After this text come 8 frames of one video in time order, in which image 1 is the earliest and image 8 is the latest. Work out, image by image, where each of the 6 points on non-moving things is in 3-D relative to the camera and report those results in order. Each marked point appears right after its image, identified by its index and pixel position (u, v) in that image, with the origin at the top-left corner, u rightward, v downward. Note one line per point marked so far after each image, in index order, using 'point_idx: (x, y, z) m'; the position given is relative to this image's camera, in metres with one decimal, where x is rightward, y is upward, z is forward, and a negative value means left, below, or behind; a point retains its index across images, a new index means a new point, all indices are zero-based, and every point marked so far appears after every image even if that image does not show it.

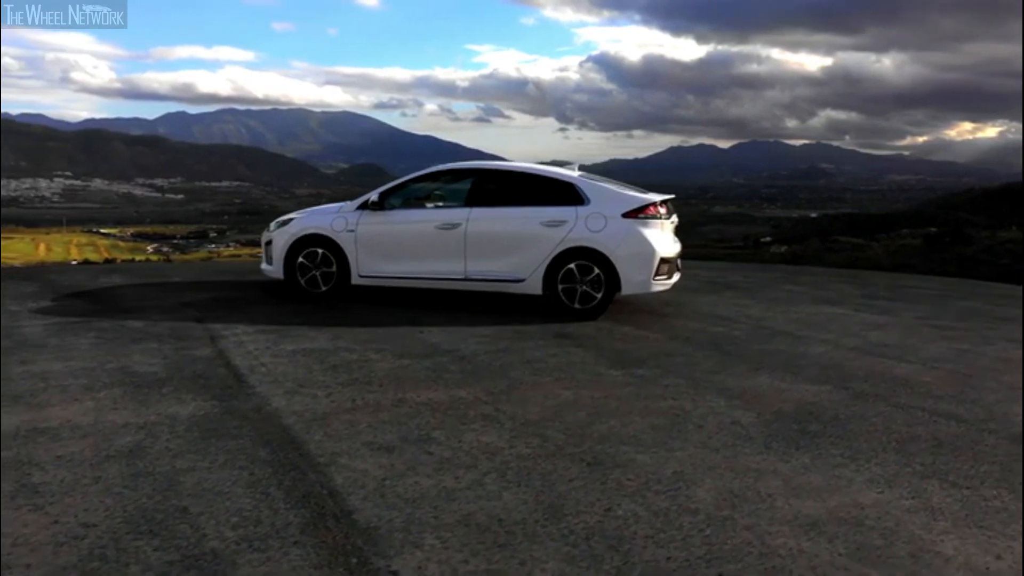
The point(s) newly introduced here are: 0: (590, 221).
0: (+0.7, +0.6, +8.0) m
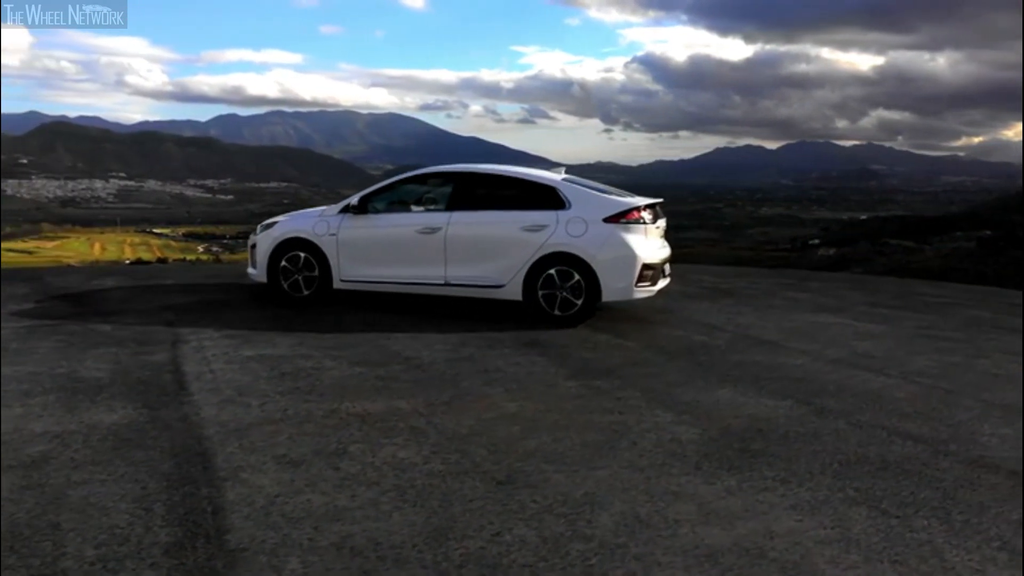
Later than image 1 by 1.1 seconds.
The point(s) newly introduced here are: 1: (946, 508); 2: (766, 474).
0: (+0.5, +0.6, +7.8) m
1: (+1.8, -0.9, +3.7) m
2: (+1.2, -0.9, +4.0) m
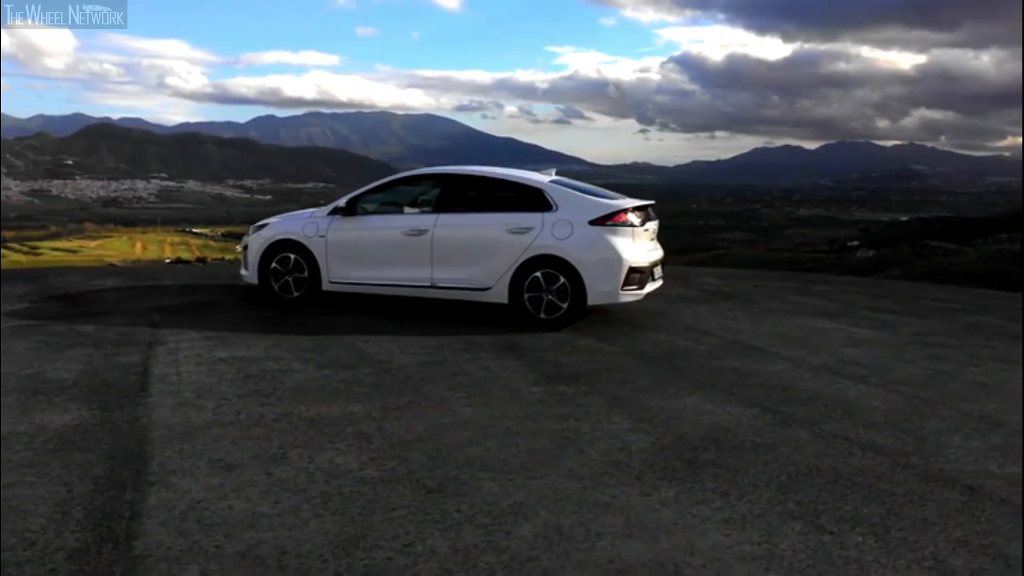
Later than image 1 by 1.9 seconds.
0: (+0.4, +0.5, +7.7) m
1: (+1.5, -1.0, +3.5) m
2: (+0.9, -0.9, +3.9) m
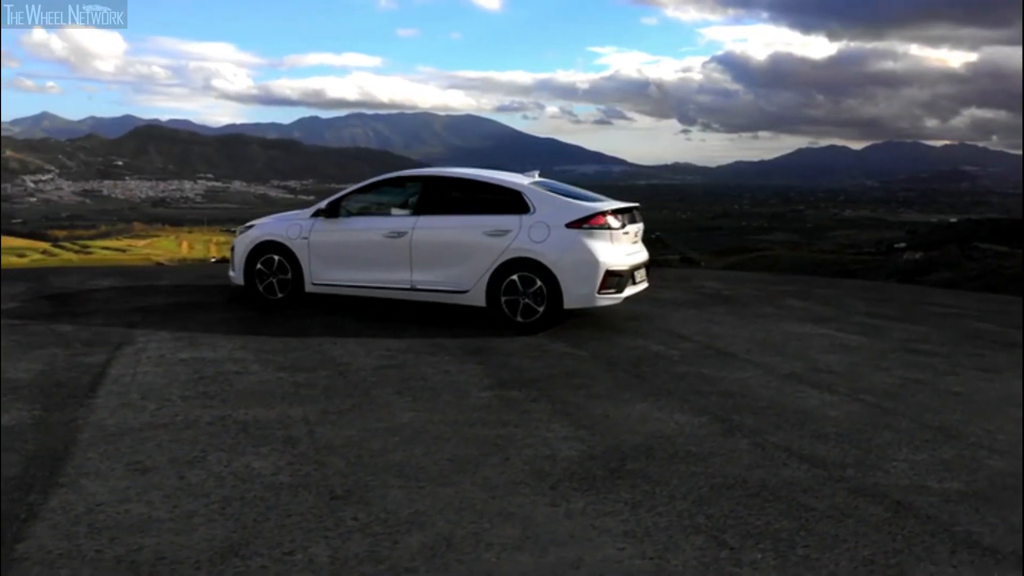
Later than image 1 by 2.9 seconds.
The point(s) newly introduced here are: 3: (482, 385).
0: (+0.2, +0.5, +7.6) m
1: (+1.1, -1.0, +3.4) m
2: (+0.5, -0.9, +3.8) m
3: (-0.2, -0.6, +5.7) m
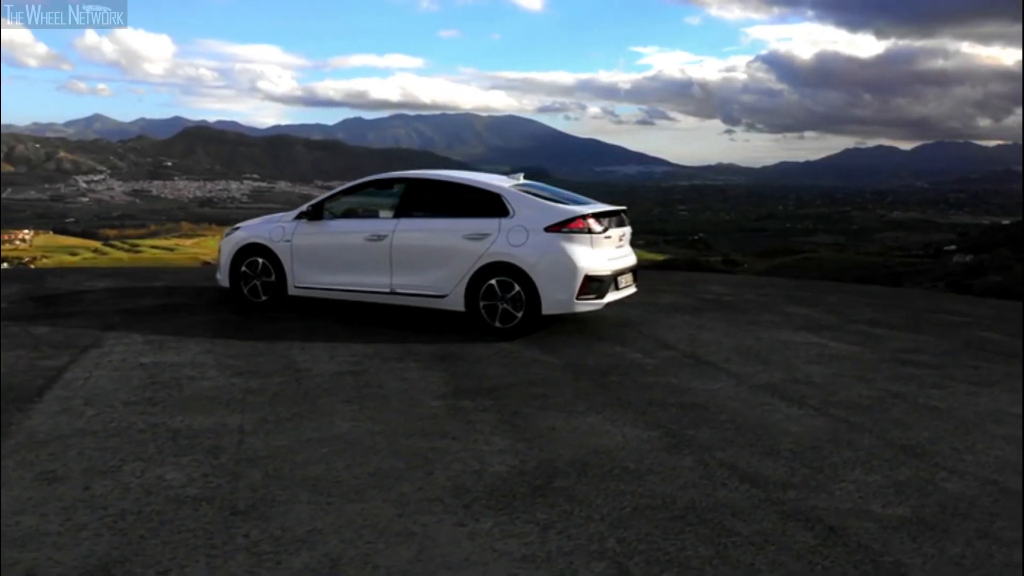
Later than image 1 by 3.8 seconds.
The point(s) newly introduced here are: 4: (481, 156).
0: (0.0, +0.5, +7.5) m
1: (+0.7, -1.0, +3.2) m
2: (+0.1, -0.9, +3.7) m
3: (-0.5, -0.7, +5.6) m
4: (-0.3, +1.9, +12.3) m
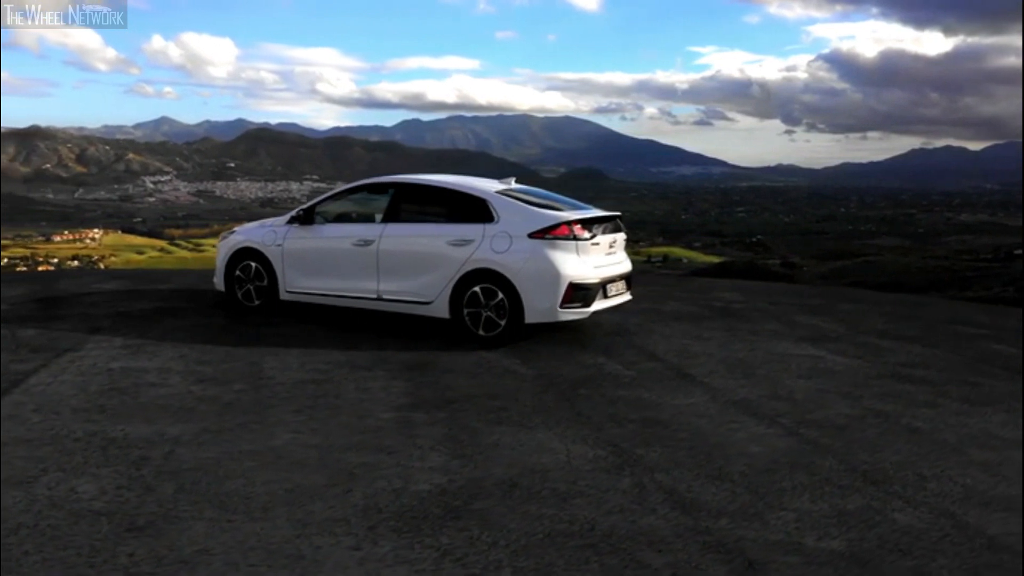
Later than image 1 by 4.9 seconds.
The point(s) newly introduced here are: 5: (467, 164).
0: (-0.1, +0.4, +7.3) m
1: (+0.3, -1.1, +3.0) m
2: (-0.3, -1.0, +3.5) m
3: (-0.7, -0.7, +5.5) m
4: (-0.1, +1.8, +12.2) m
5: (-0.5, +1.5, +11.2) m
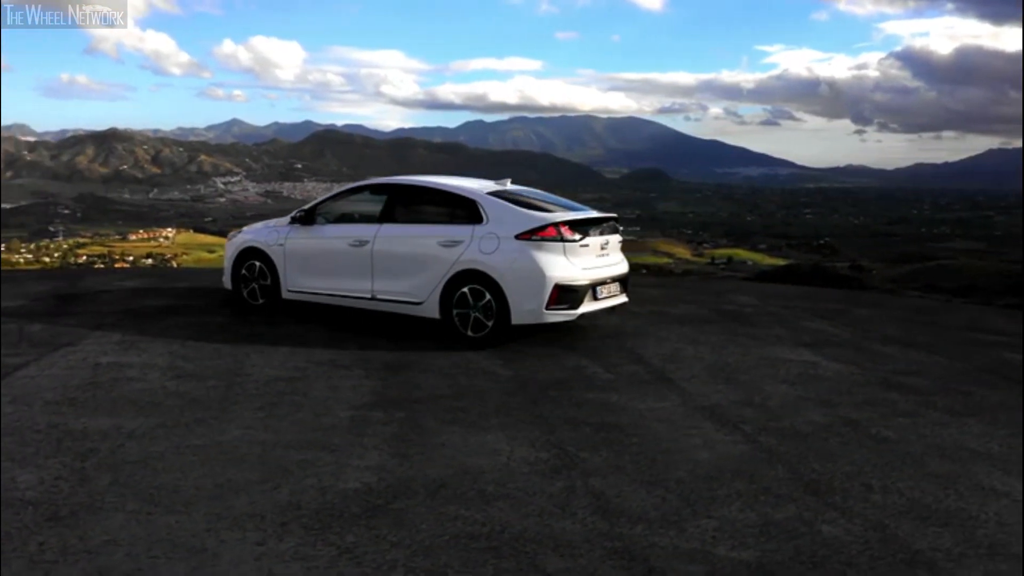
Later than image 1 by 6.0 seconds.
0: (-0.2, +0.4, +7.3) m
1: (-0.1, -1.1, +3.0) m
2: (-0.7, -1.0, +3.5) m
3: (-1.0, -0.7, +5.5) m
4: (+0.1, +1.8, +12.2) m
5: (-0.3, +1.5, +11.2) m
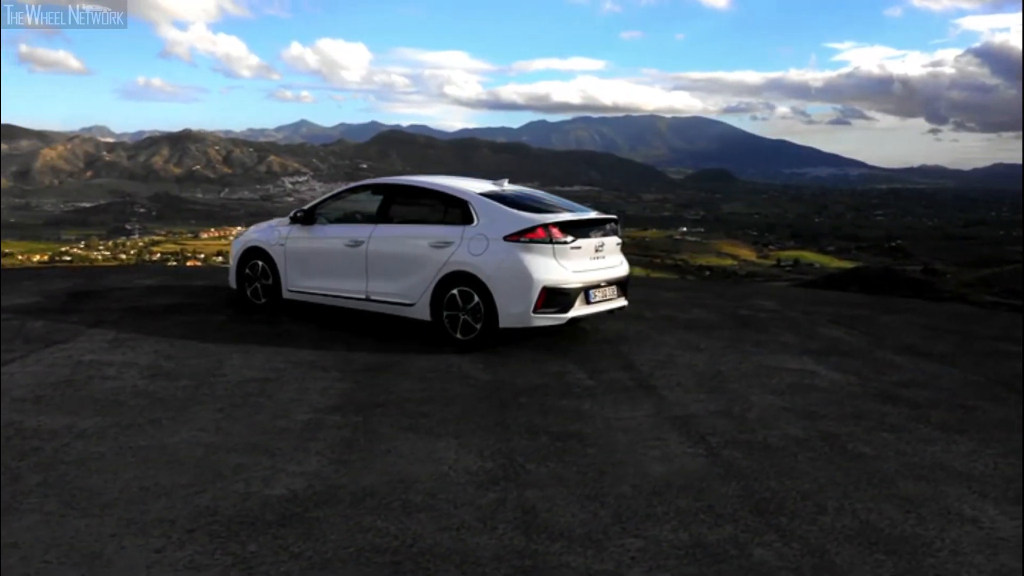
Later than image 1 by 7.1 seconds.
0: (-0.3, +0.4, +7.2) m
1: (-0.5, -1.1, +2.9) m
2: (-1.0, -1.0, +3.4) m
3: (-1.2, -0.7, +5.5) m
4: (+0.4, +1.8, +12.0) m
5: (-0.1, +1.5, +11.0) m
